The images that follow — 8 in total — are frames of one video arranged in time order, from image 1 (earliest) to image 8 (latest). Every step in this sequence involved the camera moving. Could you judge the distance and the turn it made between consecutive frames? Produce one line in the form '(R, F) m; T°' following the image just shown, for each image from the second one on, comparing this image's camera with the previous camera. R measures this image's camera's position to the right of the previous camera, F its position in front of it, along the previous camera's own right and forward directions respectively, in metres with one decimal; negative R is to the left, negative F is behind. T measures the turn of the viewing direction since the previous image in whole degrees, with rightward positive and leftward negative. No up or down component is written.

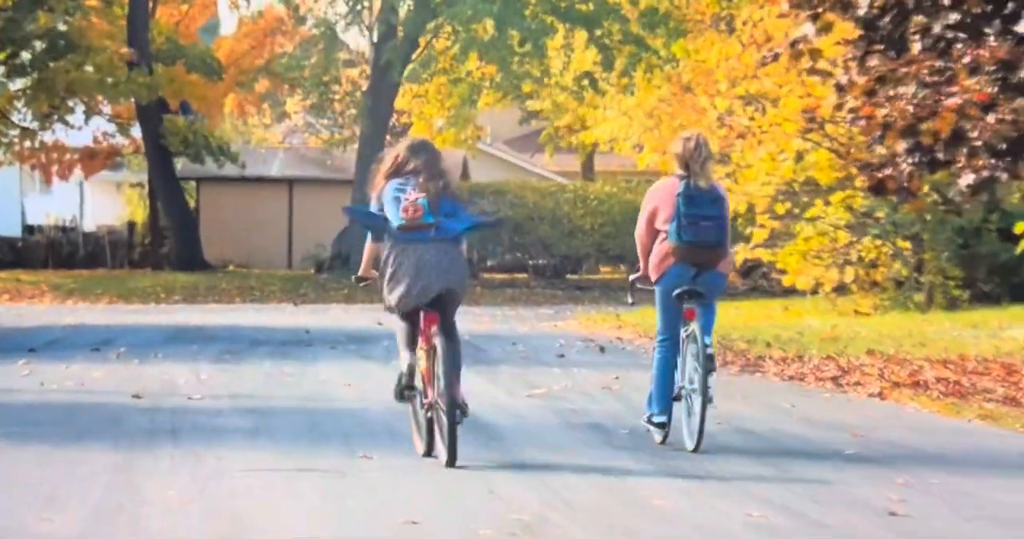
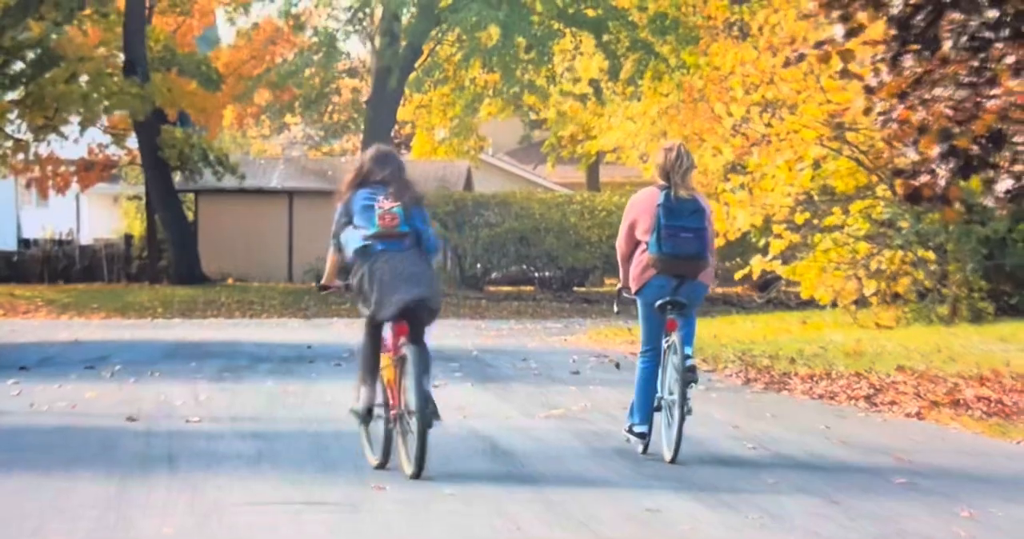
(-0.1, +0.6) m; 0°
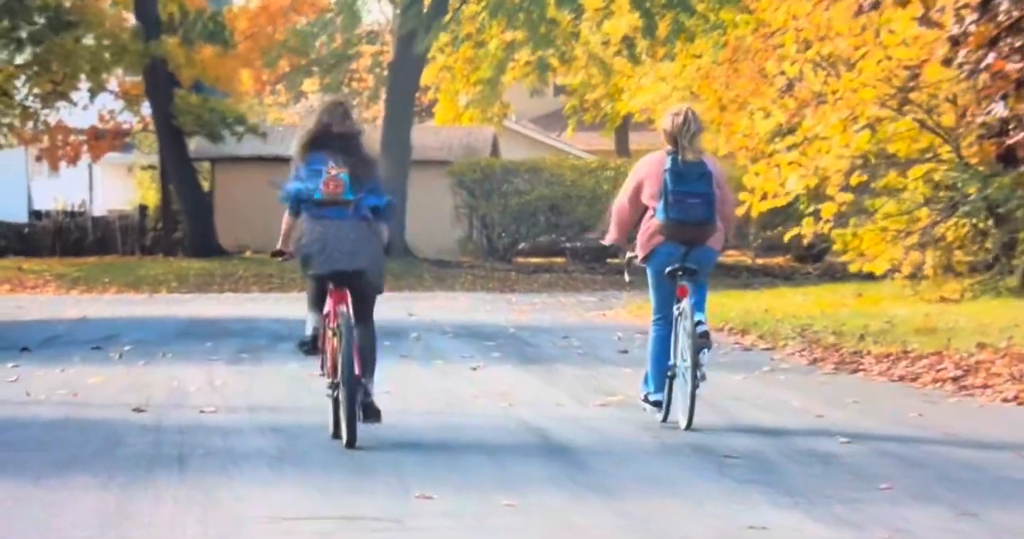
(-0.1, +1.1) m; 0°
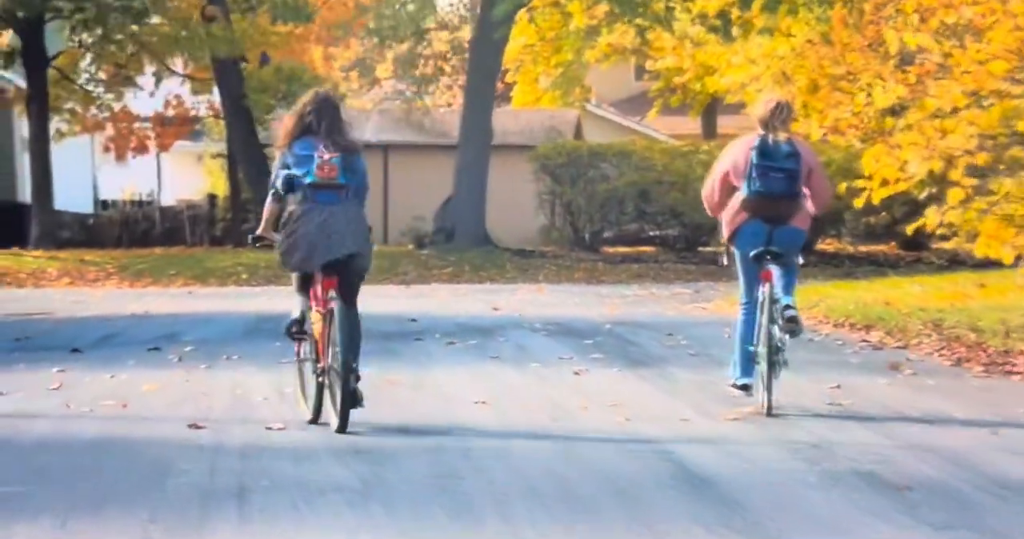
(-0.1, +1.3) m; -2°
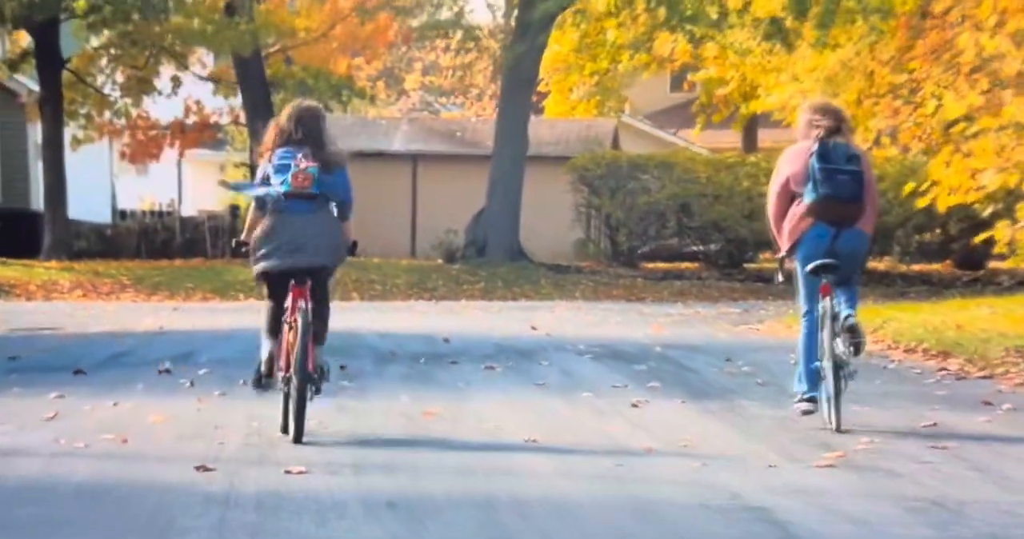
(-0.1, +1.1) m; -1°
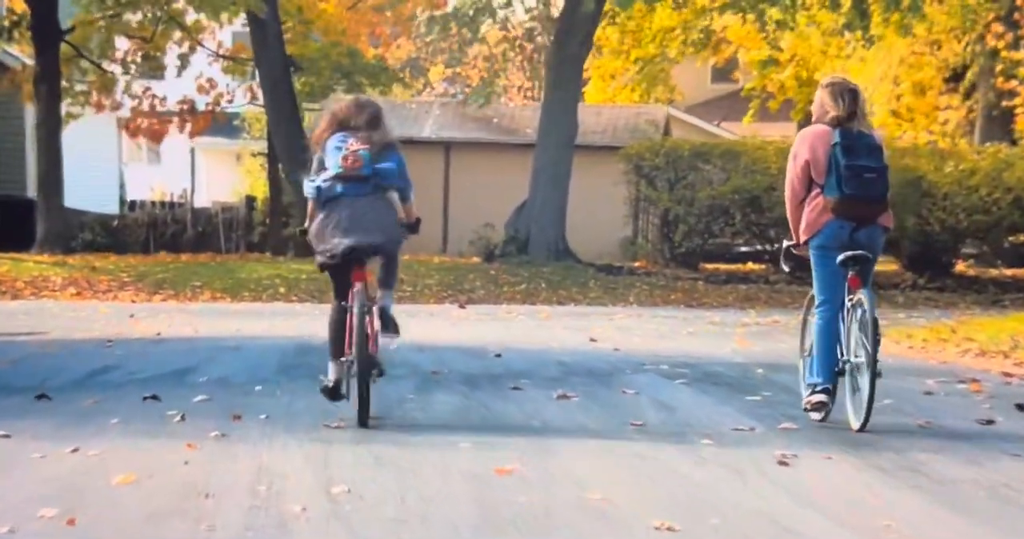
(-0.2, +2.3) m; 0°
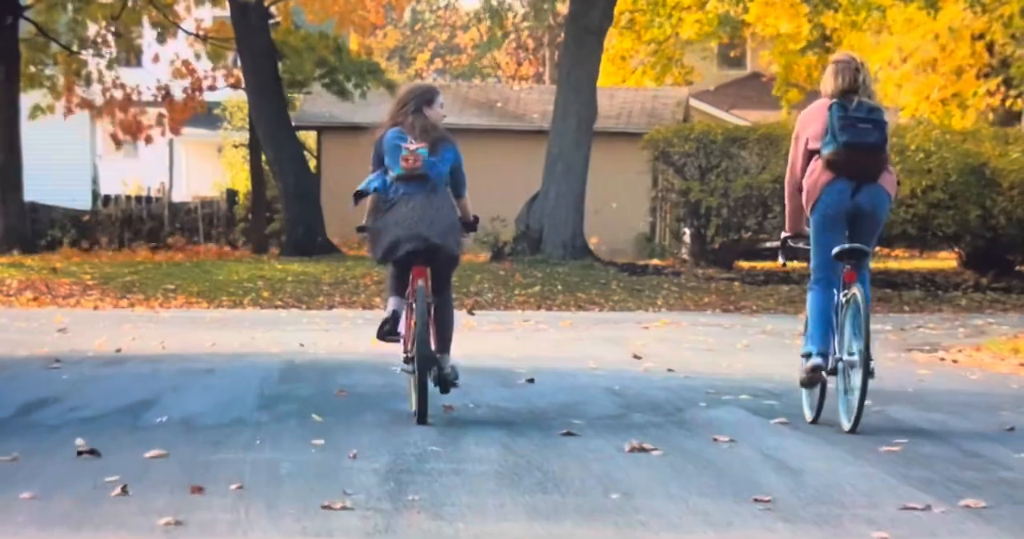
(-0.2, +2.2) m; 0°
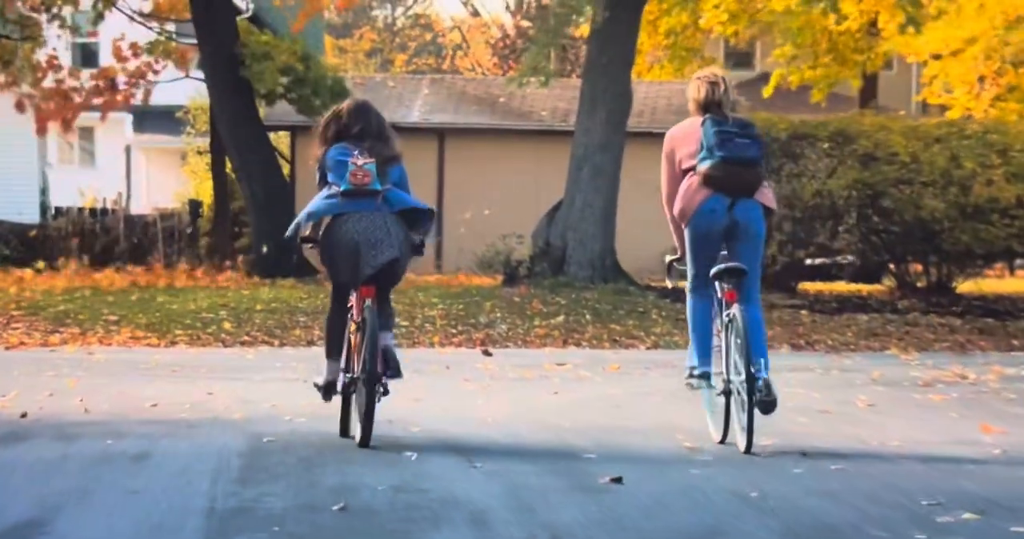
(-0.3, +3.2) m; +1°
